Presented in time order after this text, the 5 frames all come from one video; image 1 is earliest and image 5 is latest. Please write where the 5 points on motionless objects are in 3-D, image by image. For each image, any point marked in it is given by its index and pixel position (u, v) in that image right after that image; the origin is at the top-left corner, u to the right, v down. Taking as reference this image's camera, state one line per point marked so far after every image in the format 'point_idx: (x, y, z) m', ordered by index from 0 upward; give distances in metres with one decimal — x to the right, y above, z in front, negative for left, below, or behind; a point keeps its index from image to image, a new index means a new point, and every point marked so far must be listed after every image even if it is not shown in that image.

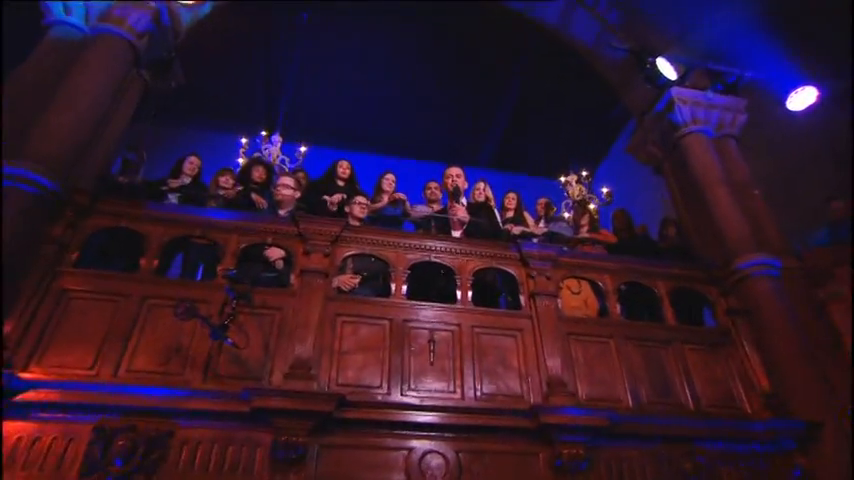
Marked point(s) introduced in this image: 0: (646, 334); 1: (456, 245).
0: (+1.7, -0.7, +7.9) m
1: (+0.2, -0.1, +8.1) m
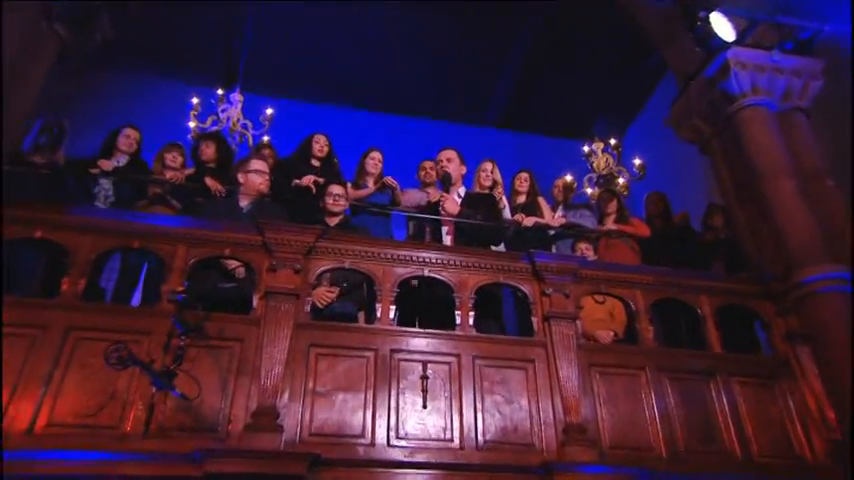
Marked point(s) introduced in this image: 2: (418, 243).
0: (+1.7, -0.8, +6.5) m
1: (+0.2, -0.1, +6.6) m
2: (-0.1, 0.0, +6.6) m
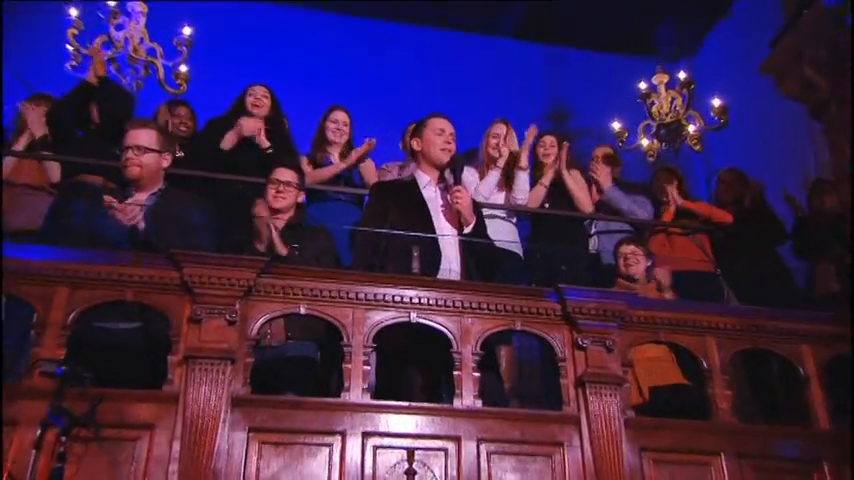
0: (+1.6, -0.9, +4.6) m
1: (+0.1, -0.2, +4.6) m
2: (-0.1, -0.2, +4.6) m
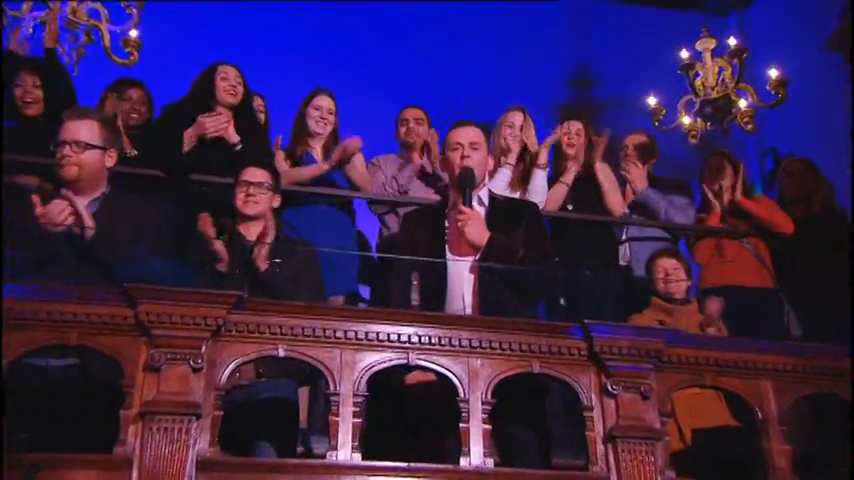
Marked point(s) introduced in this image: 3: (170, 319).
0: (+1.6, -1.0, +3.9) m
1: (+0.1, -0.3, +3.9) m
2: (-0.1, -0.3, +3.9) m
3: (-1.0, -0.3, +3.8) m
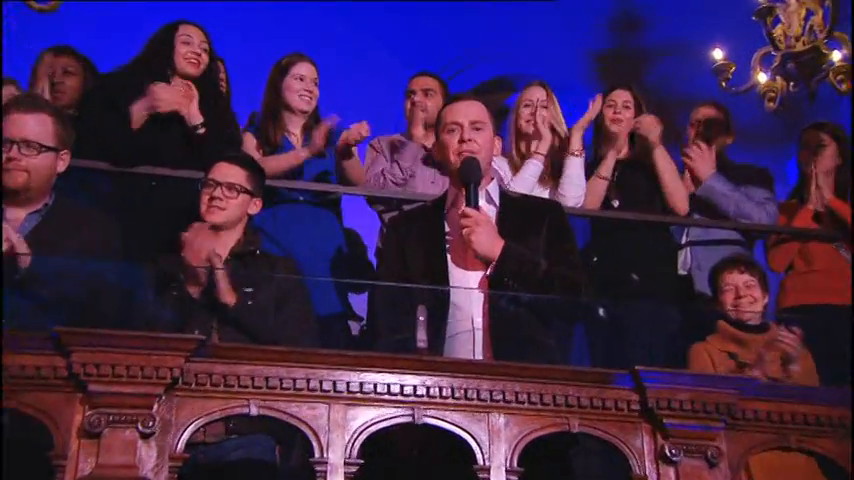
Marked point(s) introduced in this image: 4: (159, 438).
0: (+1.7, -1.1, +3.0) m
1: (+0.2, -0.4, +3.1) m
2: (-0.1, -0.4, +3.1) m
3: (-0.9, -0.4, +3.0) m
4: (-0.8, -0.6, +3.0) m
